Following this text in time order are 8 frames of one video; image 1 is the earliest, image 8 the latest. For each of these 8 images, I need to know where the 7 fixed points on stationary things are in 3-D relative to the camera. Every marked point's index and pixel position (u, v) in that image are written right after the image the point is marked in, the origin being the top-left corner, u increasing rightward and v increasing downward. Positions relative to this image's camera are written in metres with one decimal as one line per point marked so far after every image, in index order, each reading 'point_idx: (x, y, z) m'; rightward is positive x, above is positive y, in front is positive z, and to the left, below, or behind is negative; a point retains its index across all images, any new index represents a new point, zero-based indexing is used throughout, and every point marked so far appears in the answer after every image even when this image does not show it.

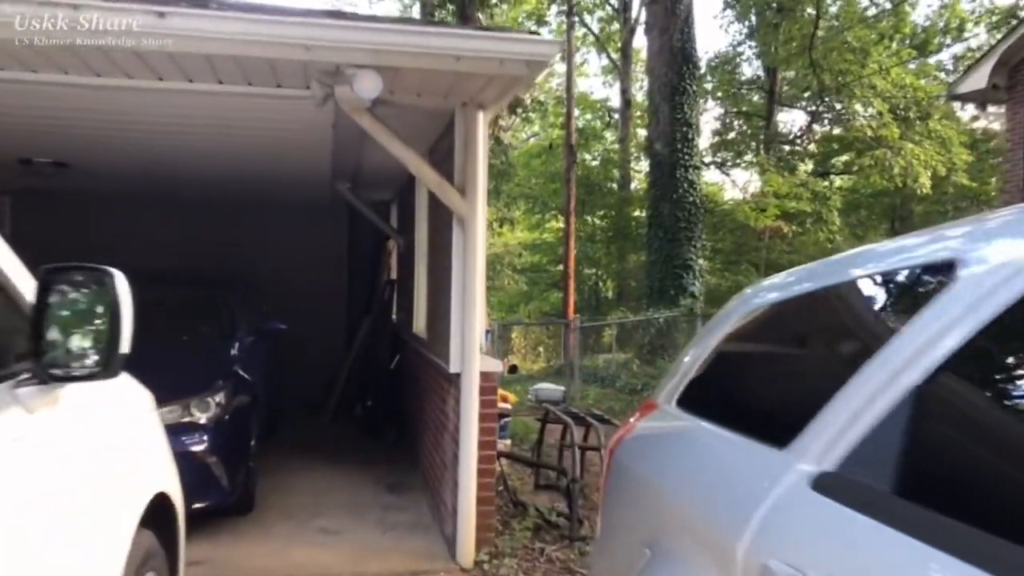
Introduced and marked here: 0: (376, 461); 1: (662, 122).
0: (-1.2, -1.5, +7.4) m
1: (+3.1, +3.4, +17.7) m
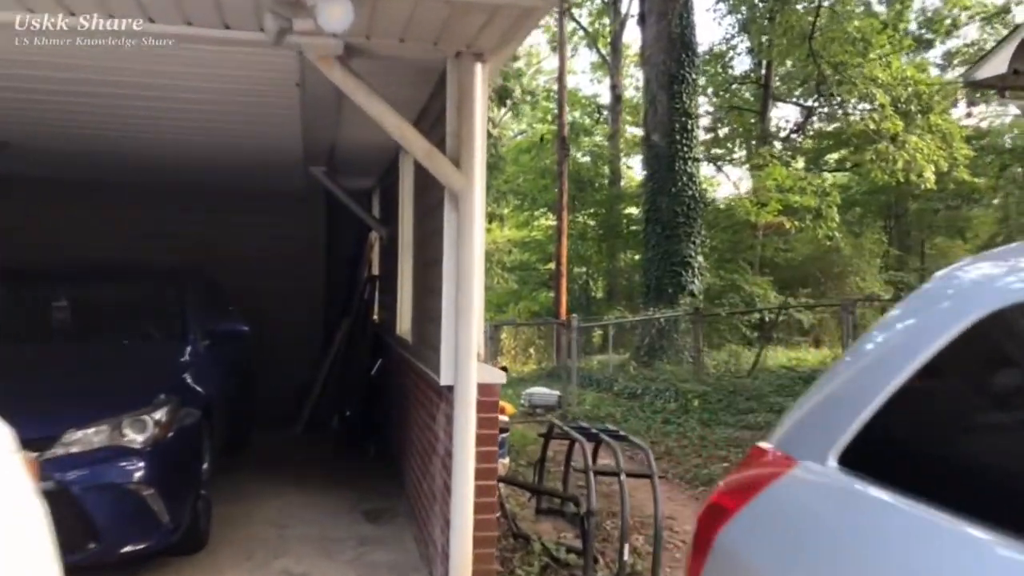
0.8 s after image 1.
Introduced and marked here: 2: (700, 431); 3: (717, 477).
0: (-1.2, -1.5, +6.5) m
1: (+2.9, +3.5, +16.8) m
2: (+2.1, -1.6, +9.8) m
3: (+1.8, -1.6, +7.4) m
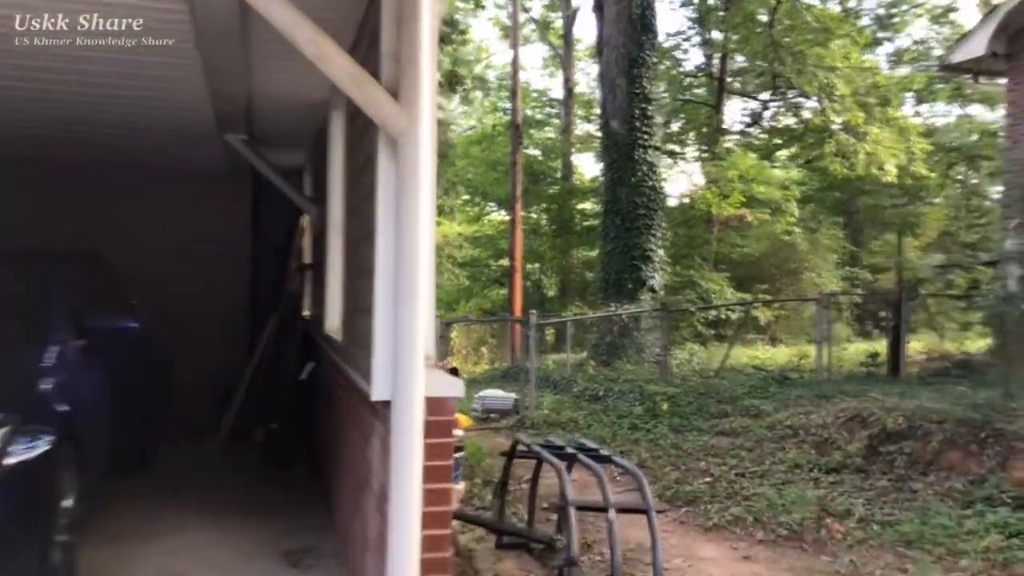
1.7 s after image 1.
0: (-1.5, -1.4, +5.4) m
1: (+2.0, +3.6, +15.9) m
2: (+1.6, -1.6, +8.8) m
3: (+1.4, -1.6, +6.4) m
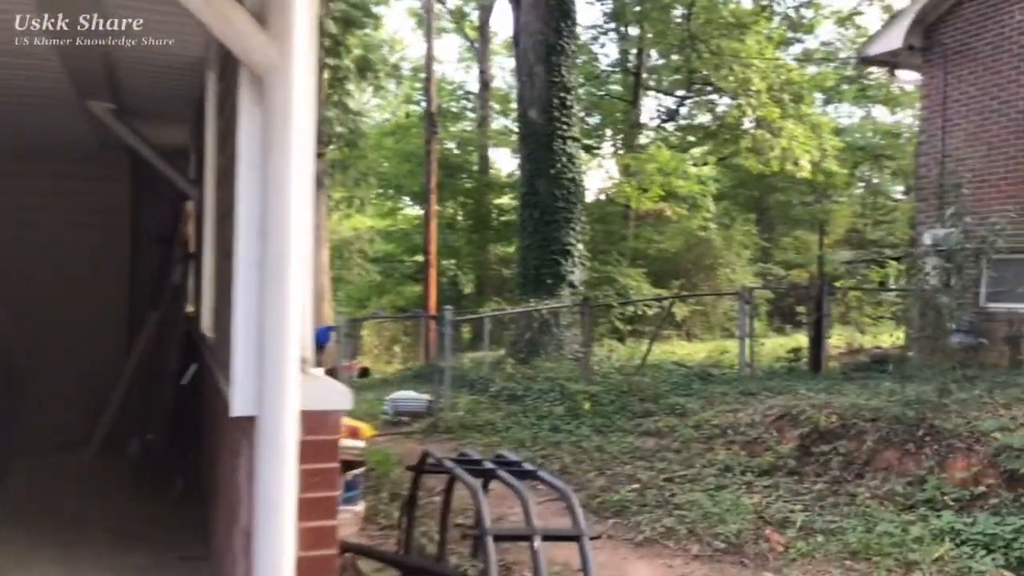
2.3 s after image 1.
0: (-2.0, -1.3, +4.6) m
1: (+0.5, +3.6, +15.4) m
2: (+0.8, -1.5, +8.3) m
3: (+0.8, -1.5, +5.9) m
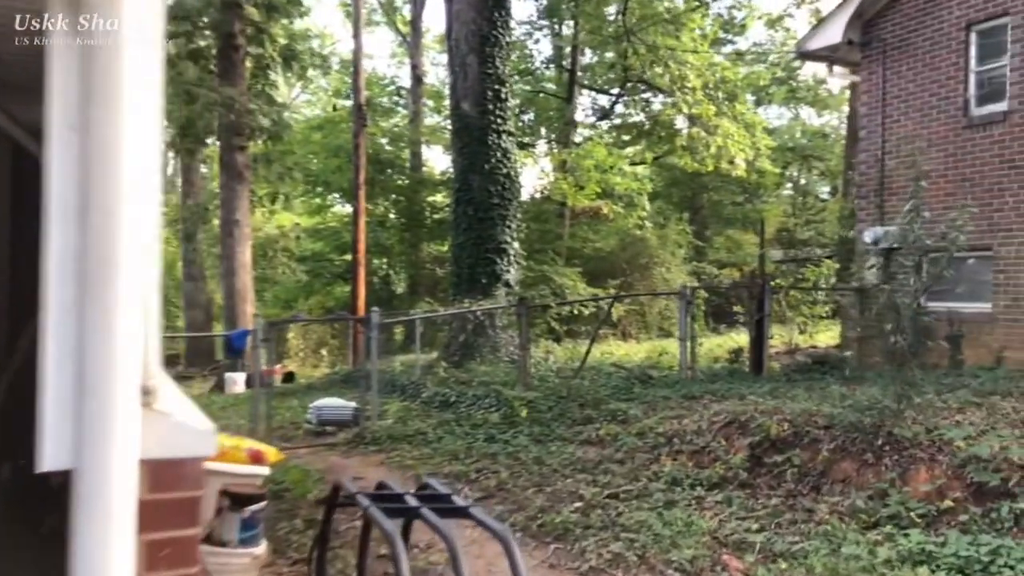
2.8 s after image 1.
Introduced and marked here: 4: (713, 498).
0: (-2.3, -1.4, +3.9) m
1: (-0.7, +3.7, +14.8) m
2: (+0.2, -1.5, +7.8) m
3: (+0.4, -1.5, +5.4) m
4: (+1.4, -1.5, +5.9) m
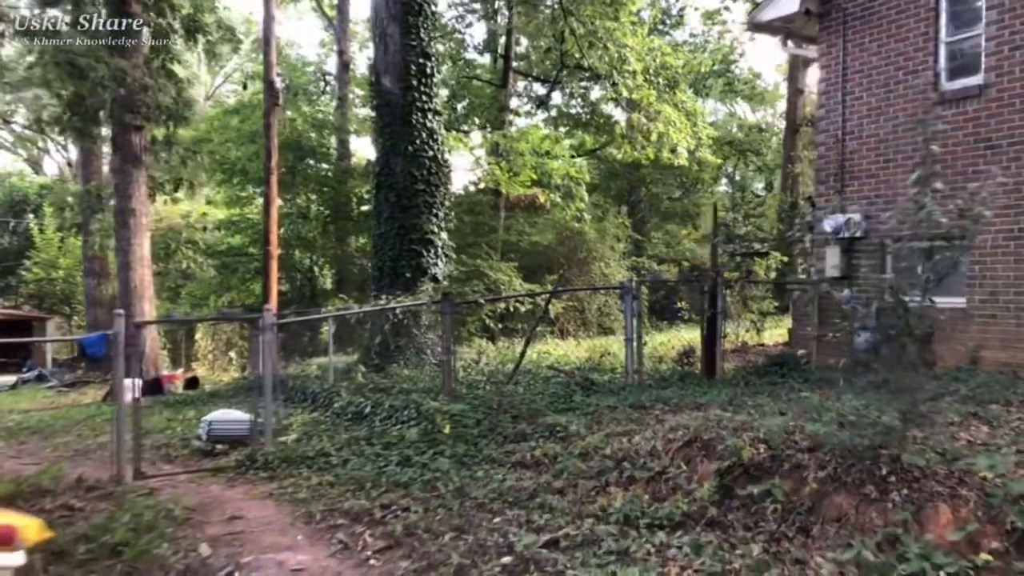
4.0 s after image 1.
0: (-2.7, -1.3, +2.3) m
1: (-1.9, +3.7, +13.3) m
2: (-0.4, -1.4, +6.4) m
3: (-0.1, -1.4, +4.0) m
4: (+0.9, -1.4, +4.6) m
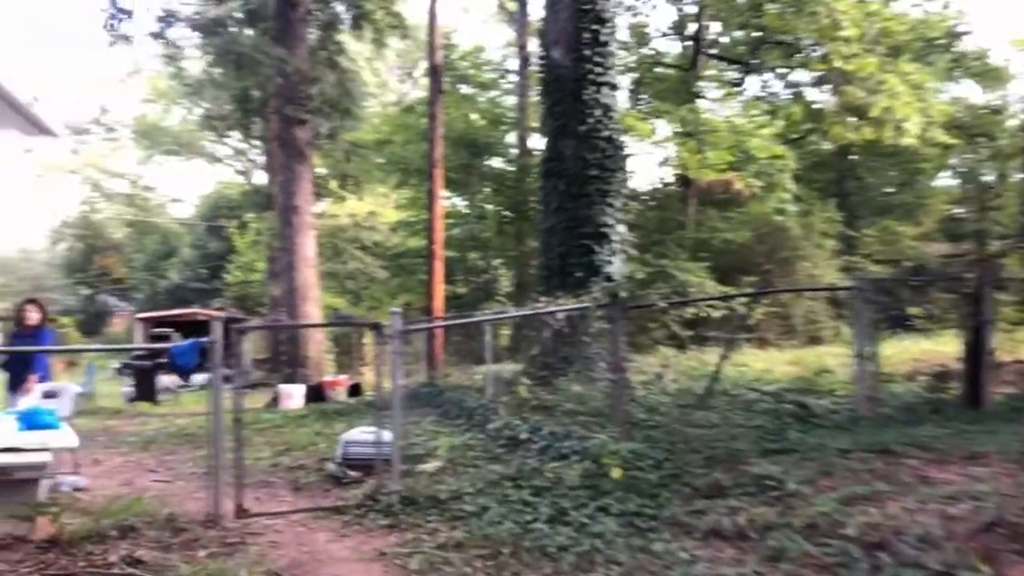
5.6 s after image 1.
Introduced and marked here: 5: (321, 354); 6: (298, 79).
0: (-2.5, -1.3, +1.1) m
1: (+0.7, +3.7, +11.7) m
2: (+0.6, -1.4, +4.6) m
3: (+0.4, -1.4, +2.2) m
4: (+1.5, -1.4, +2.6) m
5: (-3.5, -1.2, +15.7) m
6: (-3.7, +3.6, +14.8) m
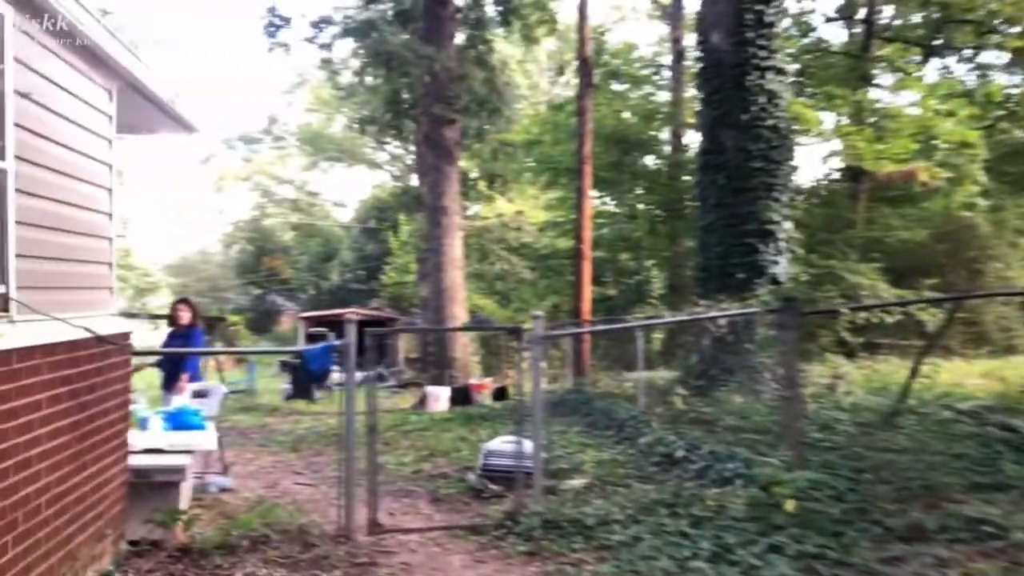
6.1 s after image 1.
0: (-2.3, -1.3, +0.9) m
1: (+2.7, +3.7, +10.8) m
2: (+1.3, -1.4, +3.8) m
3: (+0.7, -1.4, +1.5) m
4: (+1.8, -1.4, +1.7) m
5: (-0.8, -1.2, +15.4) m
6: (-1.1, +3.6, +14.6) m
